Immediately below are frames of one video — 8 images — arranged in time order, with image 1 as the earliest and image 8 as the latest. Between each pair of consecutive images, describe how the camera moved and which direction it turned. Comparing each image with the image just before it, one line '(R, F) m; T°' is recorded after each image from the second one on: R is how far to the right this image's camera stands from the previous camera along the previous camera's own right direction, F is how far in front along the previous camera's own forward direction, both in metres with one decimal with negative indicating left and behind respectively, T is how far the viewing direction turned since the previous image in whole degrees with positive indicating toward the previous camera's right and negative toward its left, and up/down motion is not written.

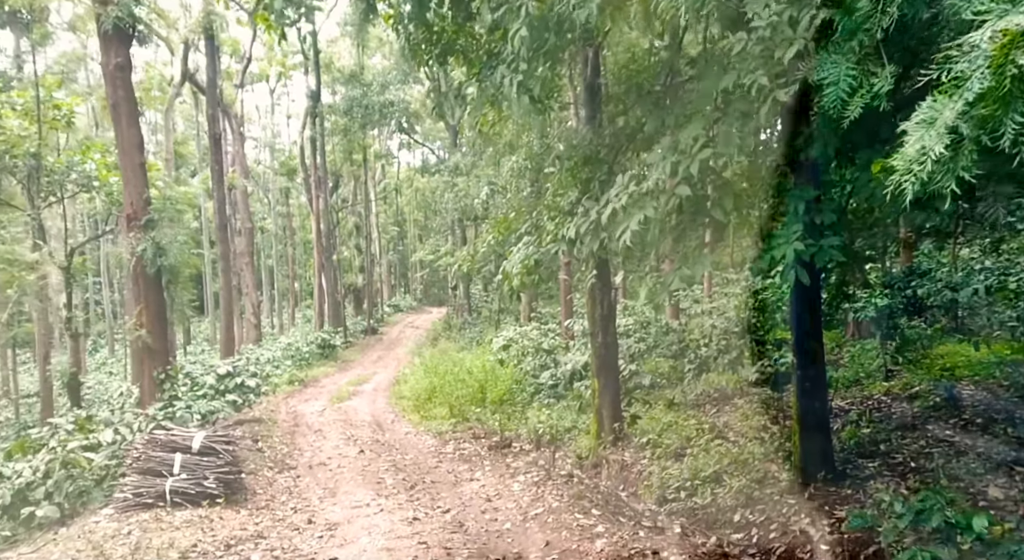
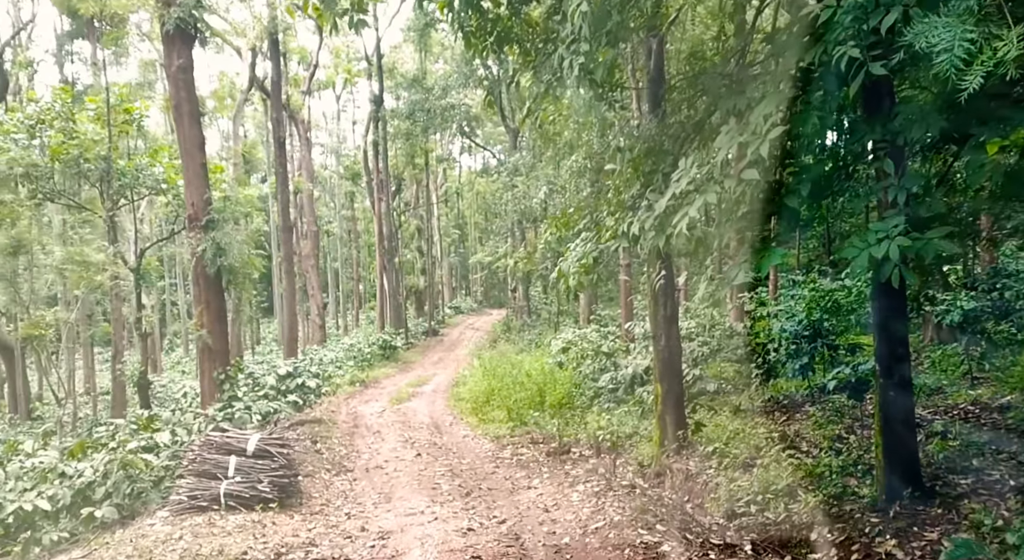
(0.0, +0.3) m; -4°
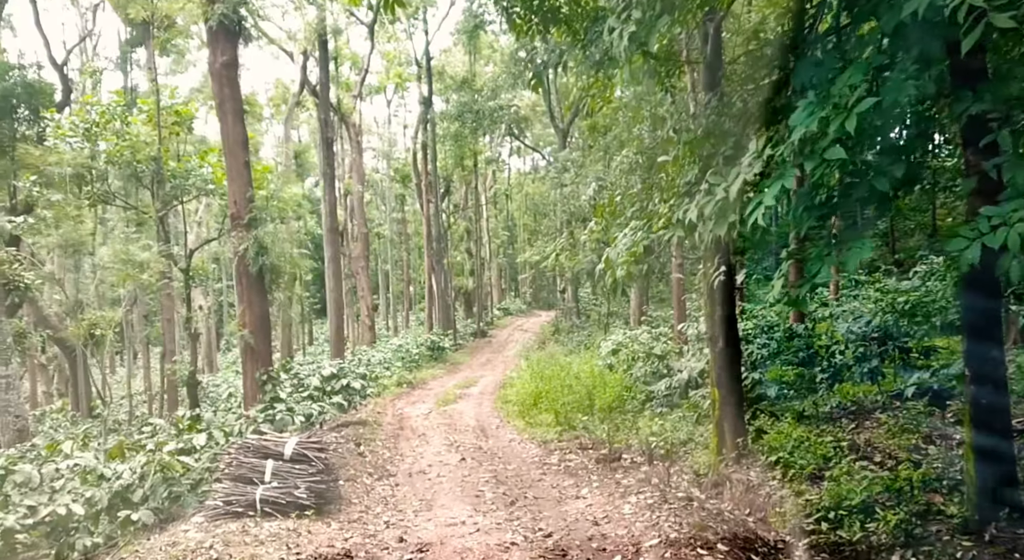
(0.0, +0.4) m; -4°
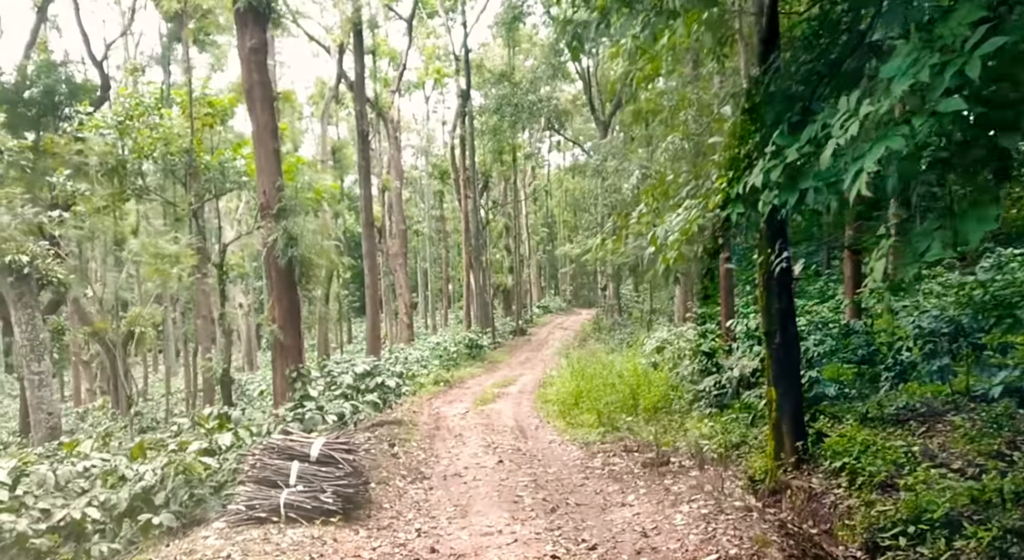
(0.0, +0.5) m; -3°
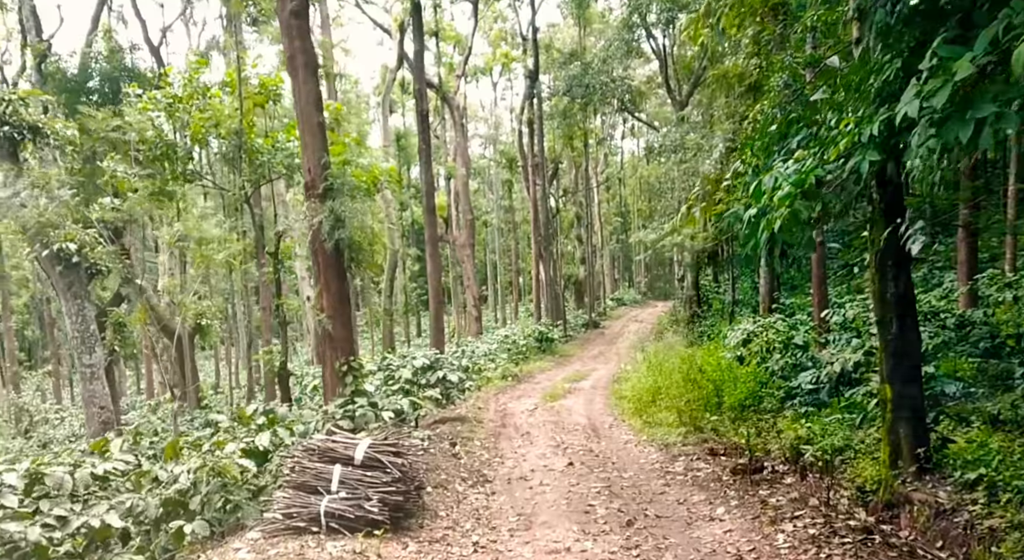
(0.0, +0.9) m; -5°
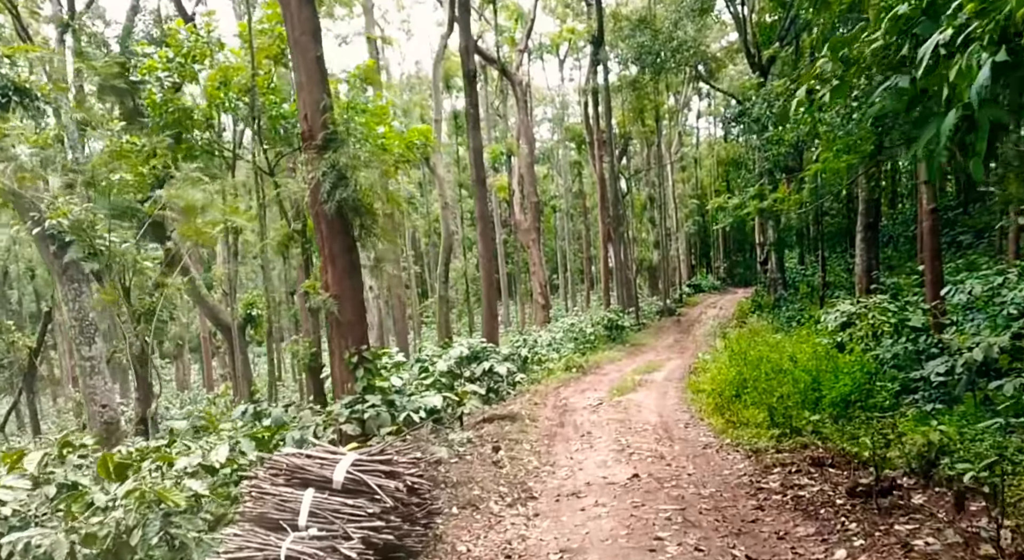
(+0.2, +1.6) m; -5°
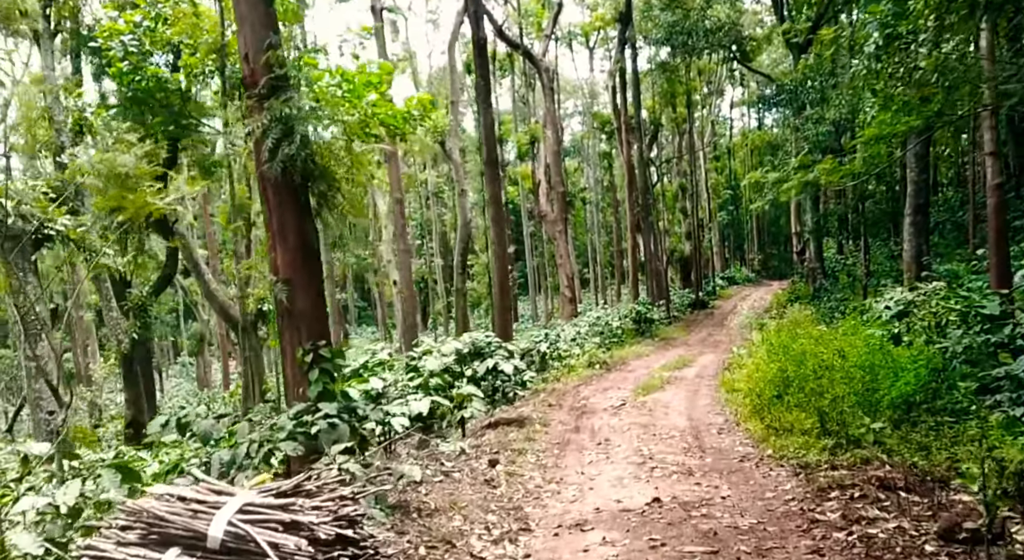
(+0.3, +1.3) m; -2°
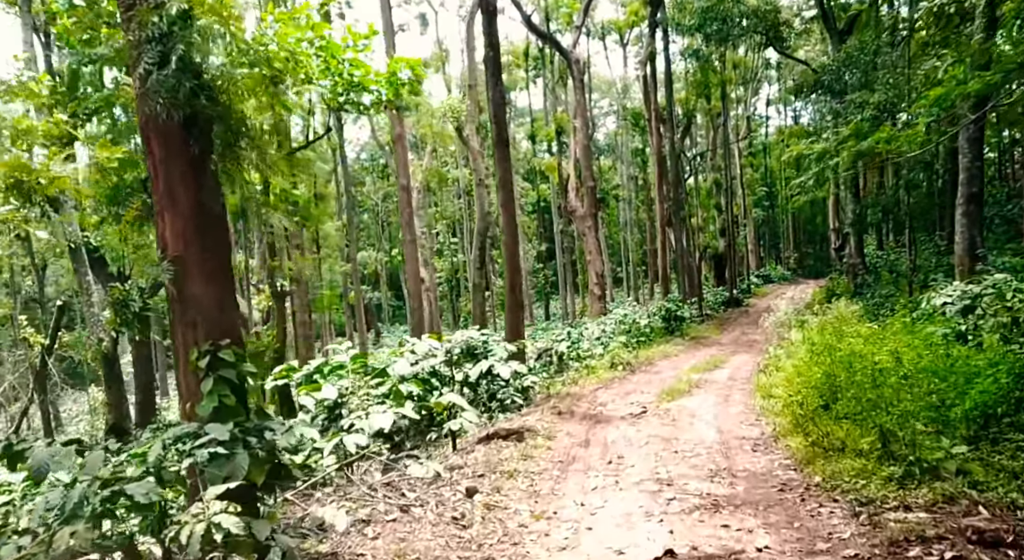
(+0.4, +1.4) m; -2°
